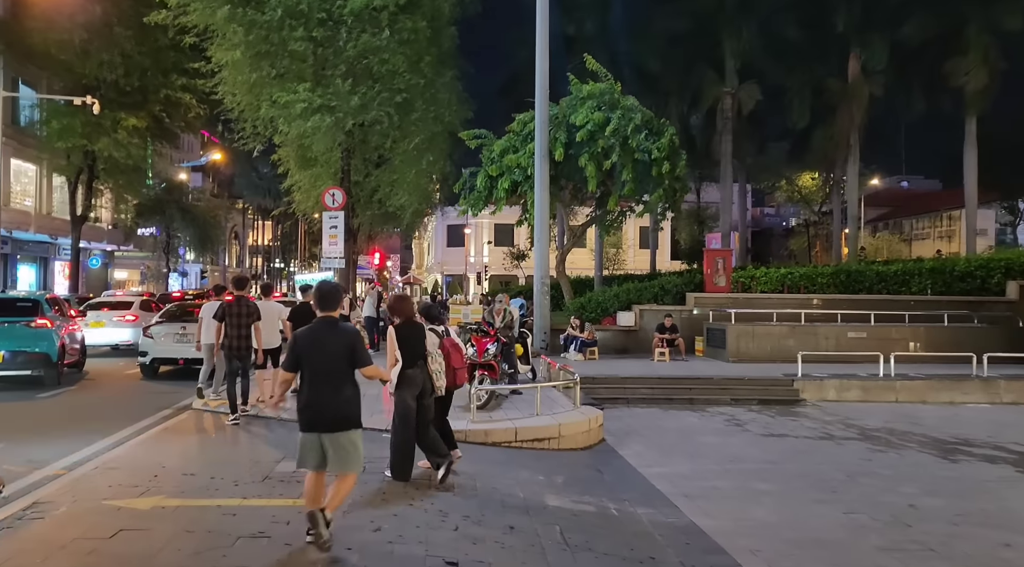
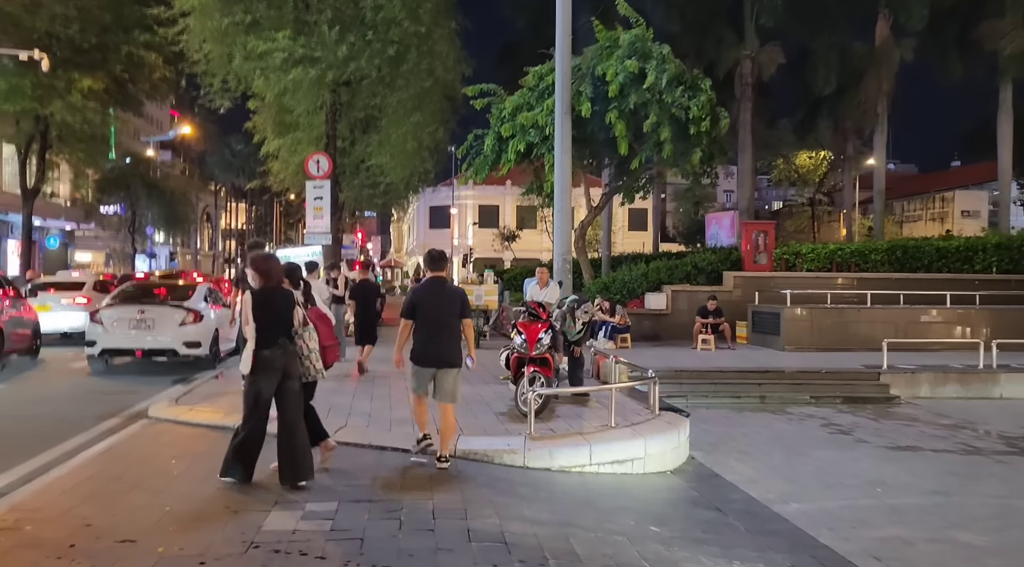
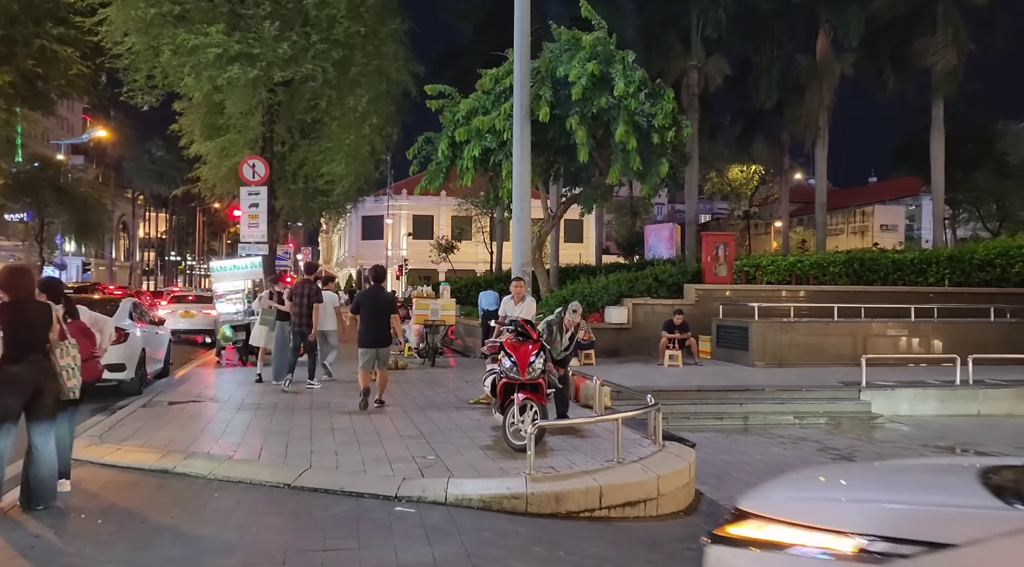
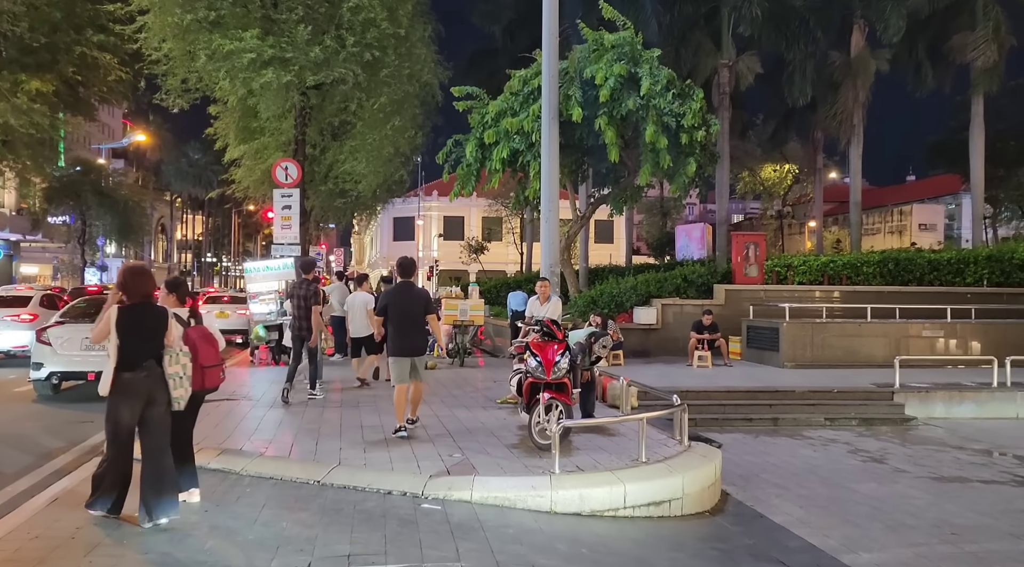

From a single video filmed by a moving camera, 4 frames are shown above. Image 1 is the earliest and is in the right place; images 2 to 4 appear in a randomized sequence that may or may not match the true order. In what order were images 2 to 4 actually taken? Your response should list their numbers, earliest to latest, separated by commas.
2, 4, 3
